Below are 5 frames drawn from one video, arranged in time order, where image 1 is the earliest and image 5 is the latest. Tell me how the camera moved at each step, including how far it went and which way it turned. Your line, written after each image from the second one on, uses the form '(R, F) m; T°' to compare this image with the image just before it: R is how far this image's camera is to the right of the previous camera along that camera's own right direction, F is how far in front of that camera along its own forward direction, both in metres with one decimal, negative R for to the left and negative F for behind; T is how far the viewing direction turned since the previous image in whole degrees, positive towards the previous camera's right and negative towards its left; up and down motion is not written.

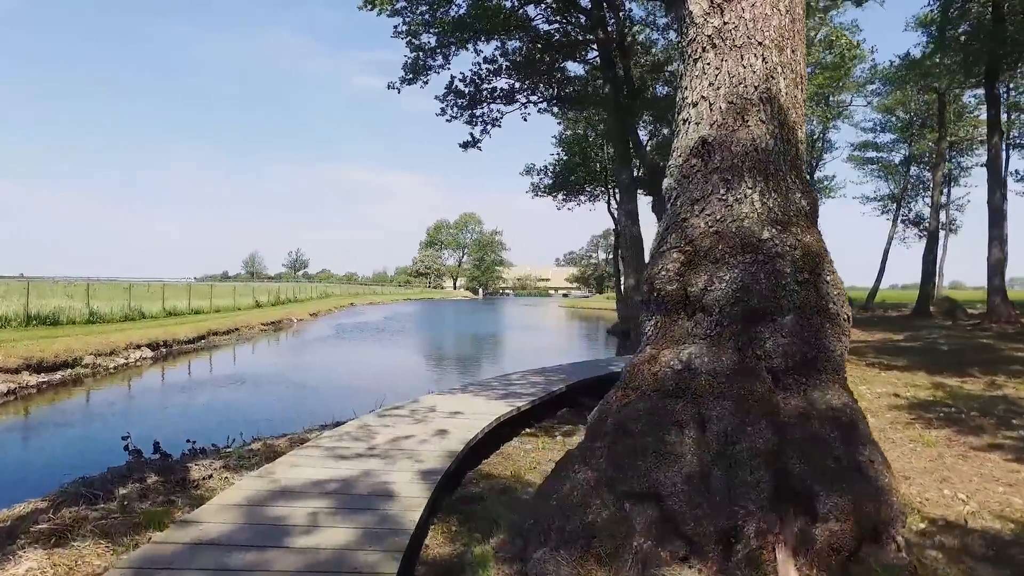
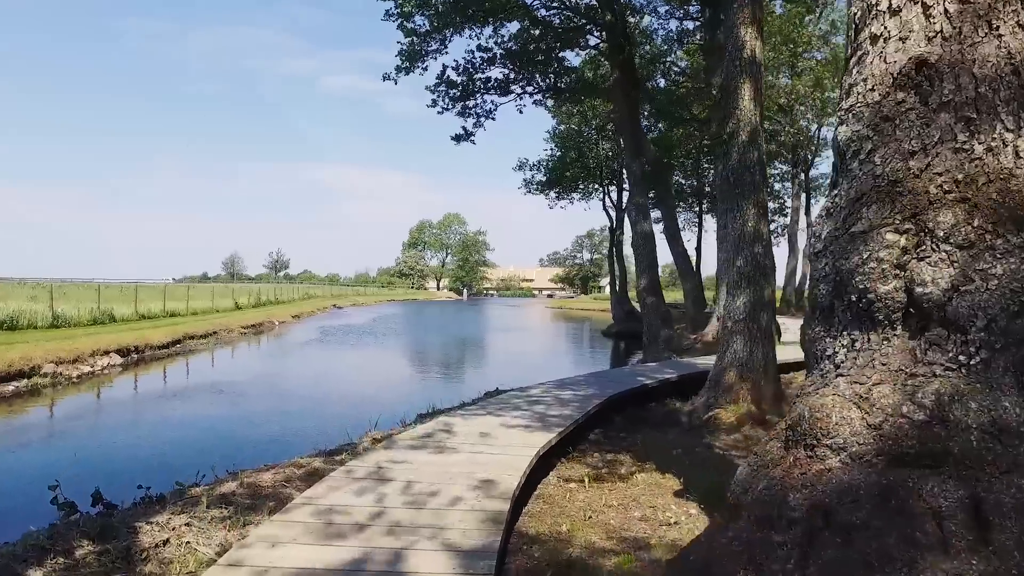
(-0.4, +1.0) m; +2°
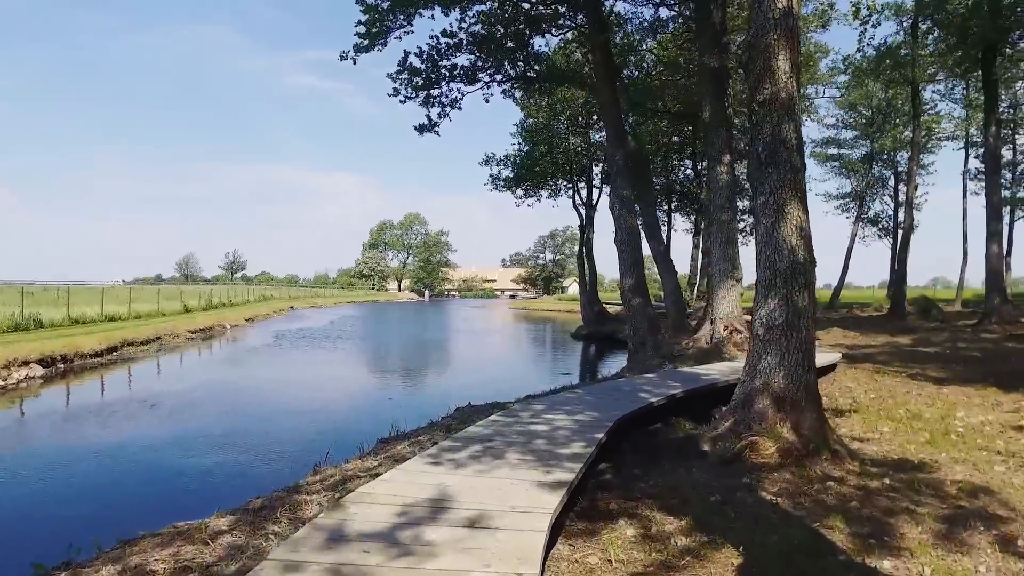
(-0.2, +1.2) m; +3°
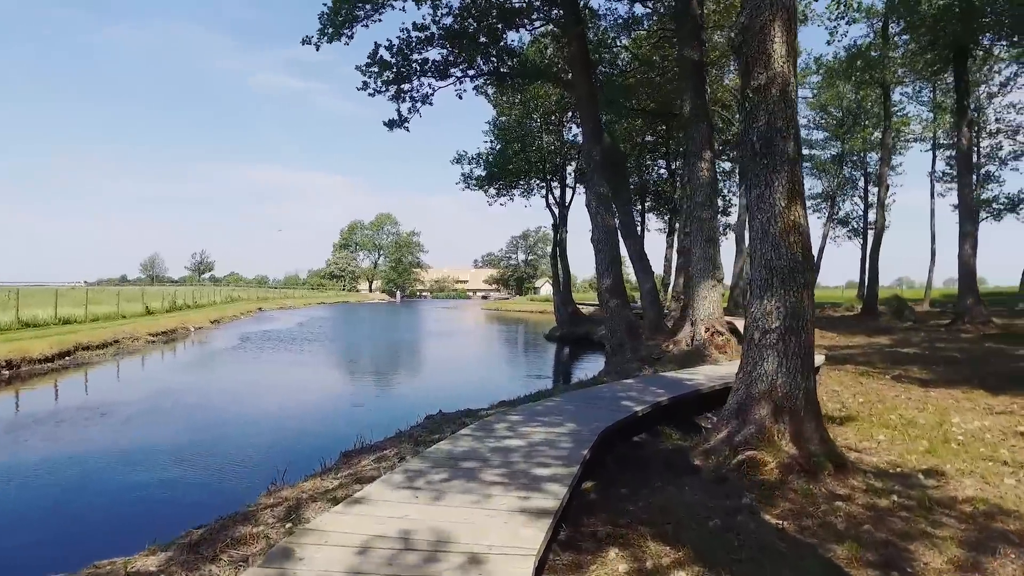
(0.0, +0.5) m; +2°
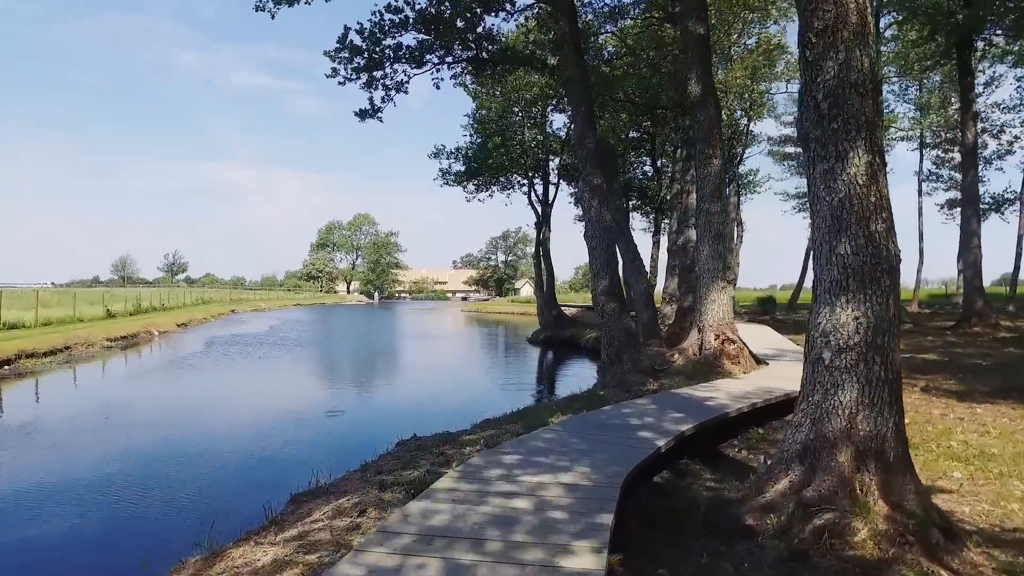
(-0.1, +1.2) m; +2°
